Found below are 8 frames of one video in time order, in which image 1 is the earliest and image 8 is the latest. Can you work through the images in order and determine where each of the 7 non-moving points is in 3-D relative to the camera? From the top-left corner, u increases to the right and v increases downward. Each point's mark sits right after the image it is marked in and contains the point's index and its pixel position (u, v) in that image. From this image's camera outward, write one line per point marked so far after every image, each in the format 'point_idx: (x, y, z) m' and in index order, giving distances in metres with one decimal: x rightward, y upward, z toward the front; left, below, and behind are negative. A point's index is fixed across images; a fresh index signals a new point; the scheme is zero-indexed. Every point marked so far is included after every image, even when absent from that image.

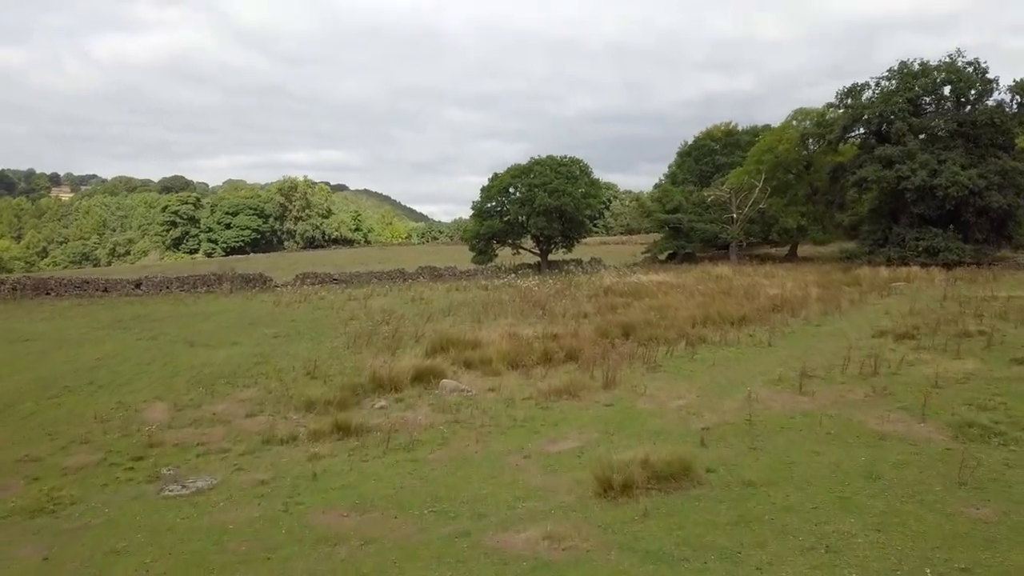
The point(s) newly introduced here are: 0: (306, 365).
0: (-4.0, -1.5, +15.0) m
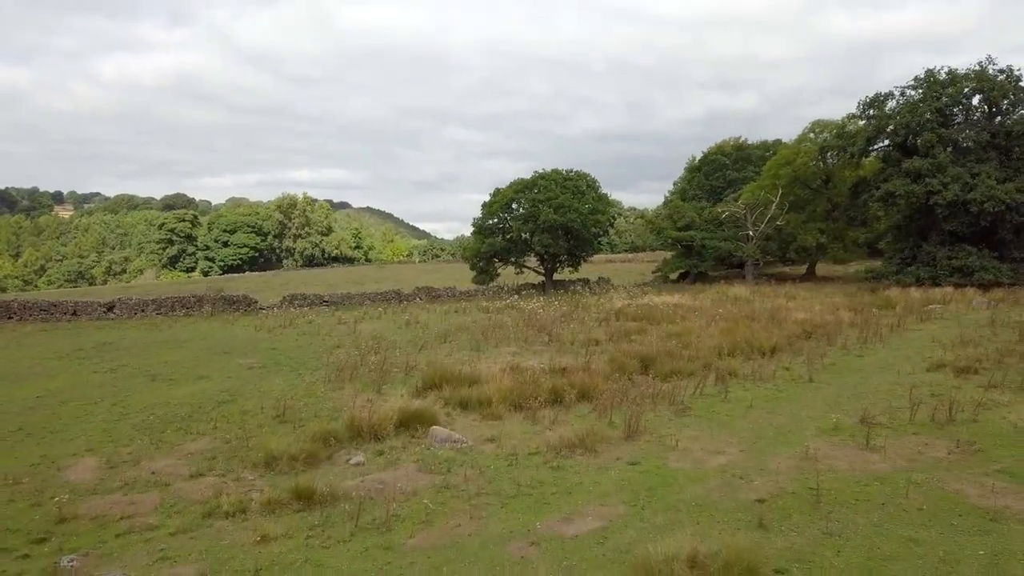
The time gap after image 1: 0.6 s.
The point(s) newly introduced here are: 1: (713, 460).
0: (-3.9, -1.9, +13.0) m
1: (+2.4, -2.0, +9.3) m
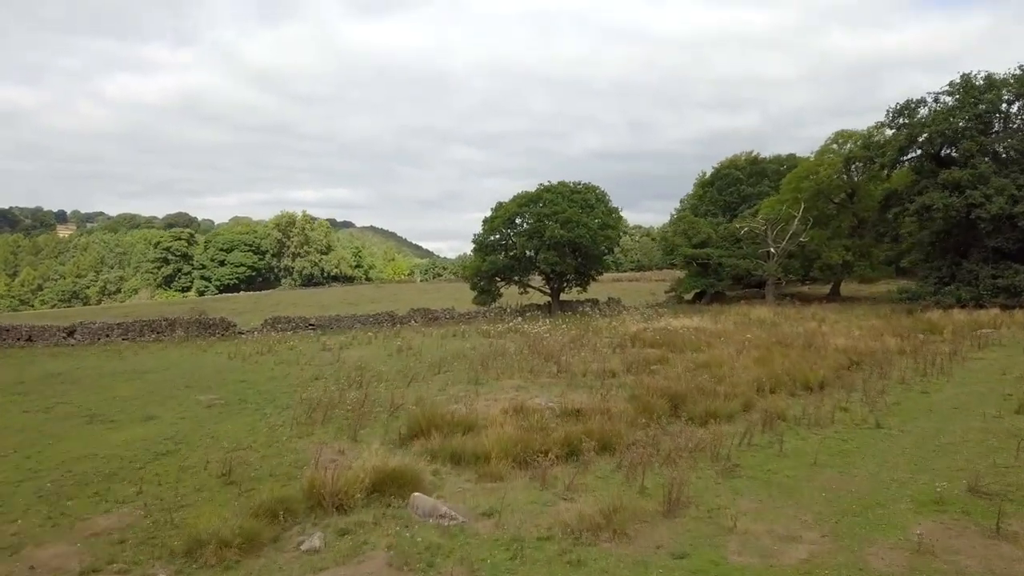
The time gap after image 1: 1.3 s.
0: (-3.9, -2.3, +10.5) m
1: (+2.4, -2.3, +6.9) m
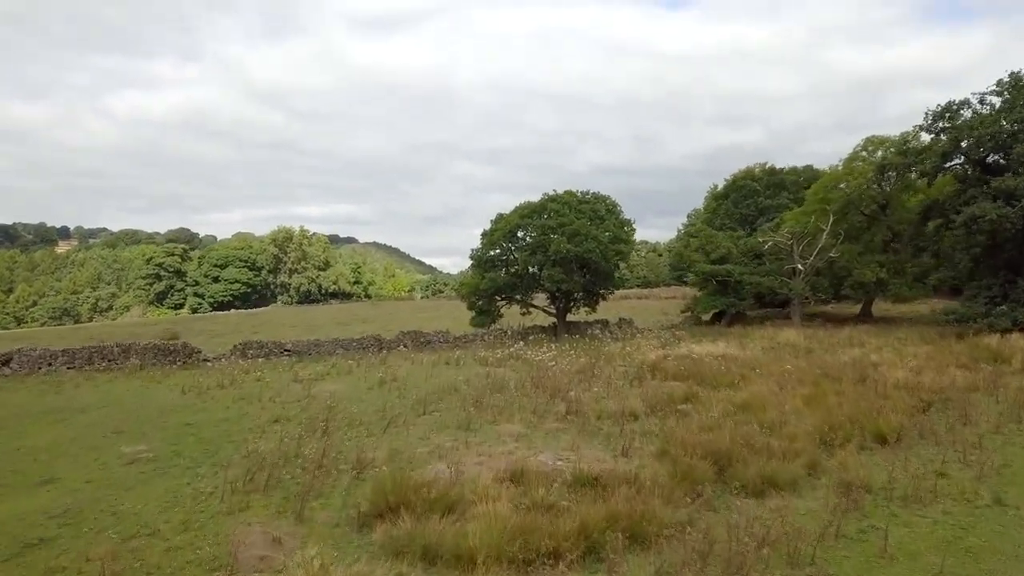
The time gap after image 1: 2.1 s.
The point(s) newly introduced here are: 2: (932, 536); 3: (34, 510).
0: (-3.9, -2.6, +7.7) m
1: (+2.4, -2.5, +3.9) m
2: (+4.1, -2.4, +7.6) m
3: (-5.7, -2.6, +9.3) m
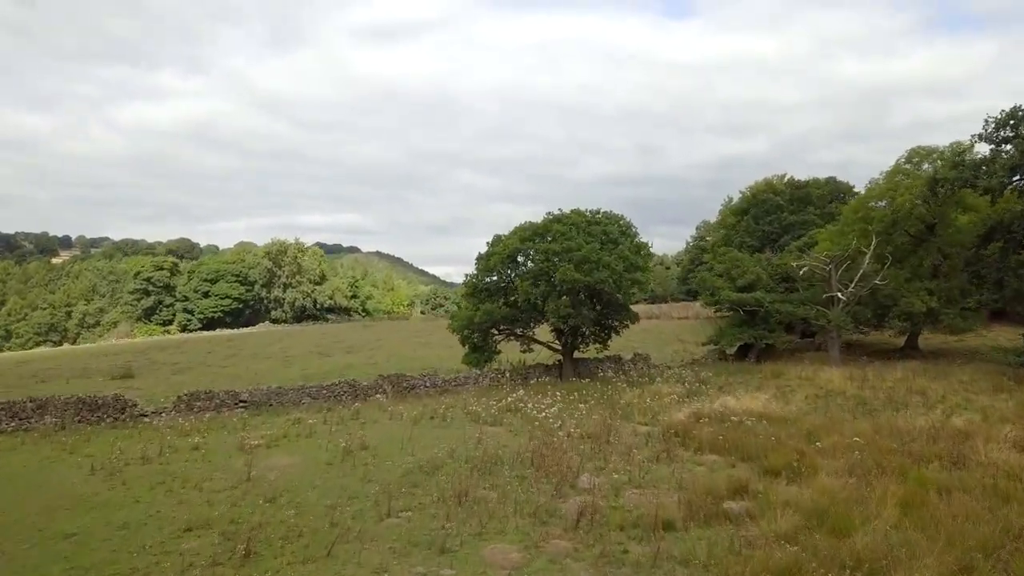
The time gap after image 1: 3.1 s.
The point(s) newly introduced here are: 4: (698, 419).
0: (-4.0, -3.4, +4.0) m
1: (+2.2, -3.3, +0.3) m
2: (+4.0, -3.2, +4.0) m
3: (-5.8, -3.4, +5.7) m
4: (+3.9, -2.7, +16.4) m
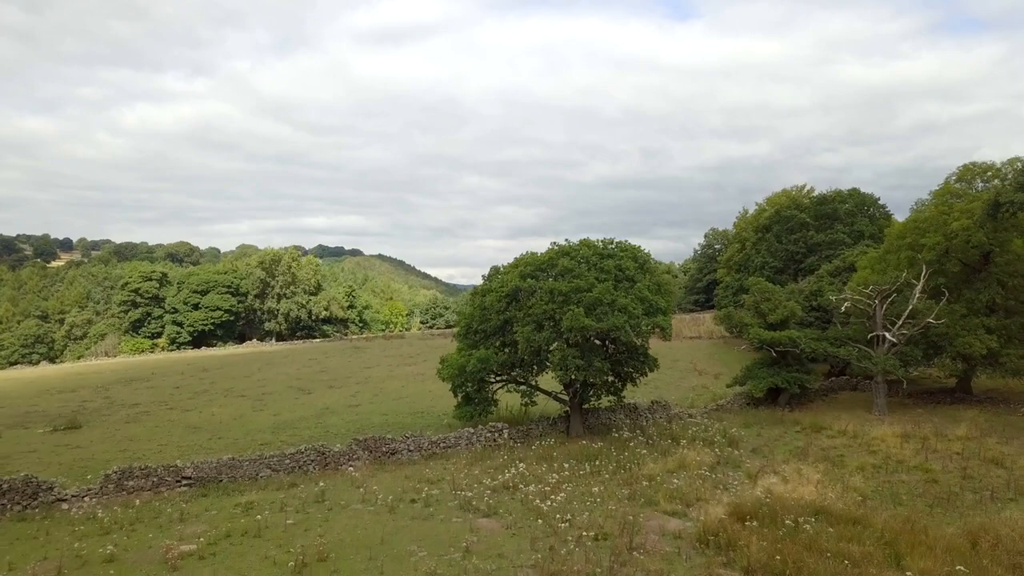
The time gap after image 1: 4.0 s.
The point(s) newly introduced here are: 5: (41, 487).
0: (-4.1, -4.5, +0.8) m
1: (+2.1, -4.4, -3.0) m
2: (+3.9, -4.3, +0.7) m
3: (-5.9, -4.5, +2.5) m
4: (+3.8, -3.8, +13.2) m
5: (-9.1, -3.8, +15.2) m
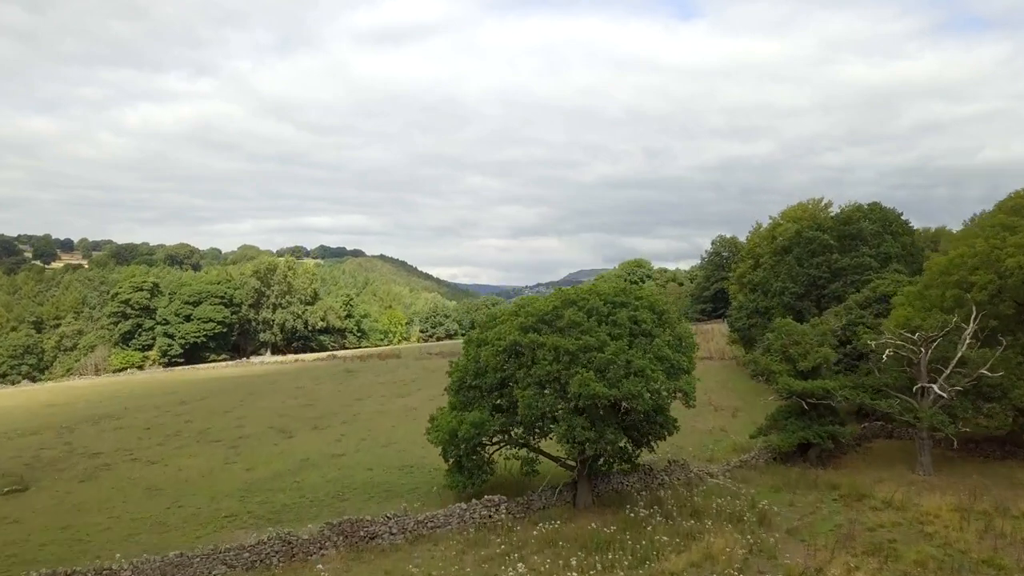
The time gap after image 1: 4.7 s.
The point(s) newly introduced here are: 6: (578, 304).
0: (-4.2, -5.6, -1.7) m
1: (+2.0, -5.6, -5.5) m
2: (+3.8, -5.5, -1.8) m
3: (-6.0, -5.7, -0.1) m
4: (+3.8, -5.0, +10.6) m
5: (-9.1, -5.0, +12.6) m
6: (+1.5, -0.3, +18.0) m
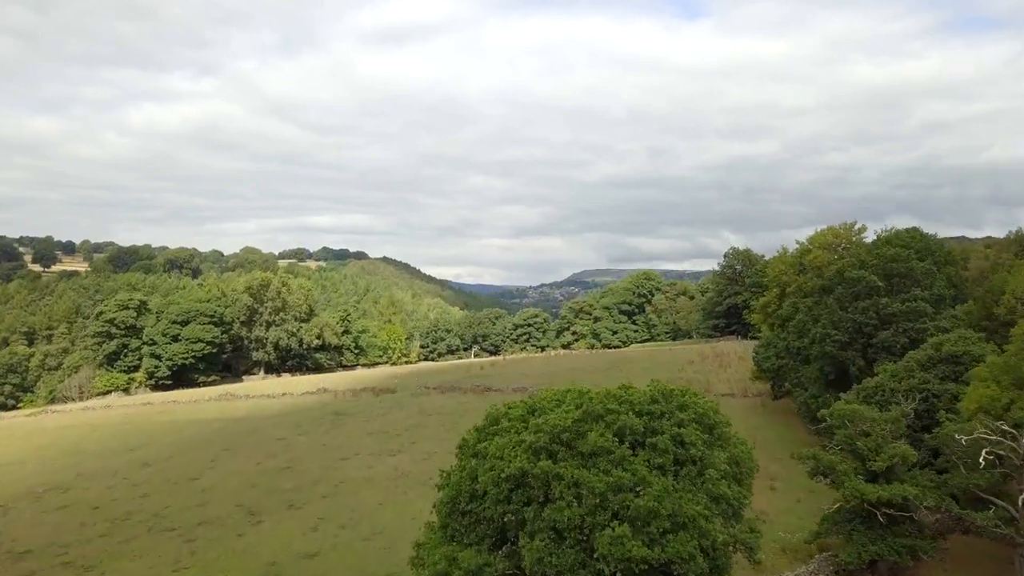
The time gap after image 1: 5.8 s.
0: (-4.1, -7.5, -5.6) m
1: (+2.1, -7.4, -9.4) m
2: (+3.9, -7.3, -5.8) m
3: (-5.9, -7.5, -4.0) m
4: (+3.9, -6.9, +6.7) m
5: (-9.0, -6.8, +8.8) m
6: (+1.6, -2.1, +14.0) m
